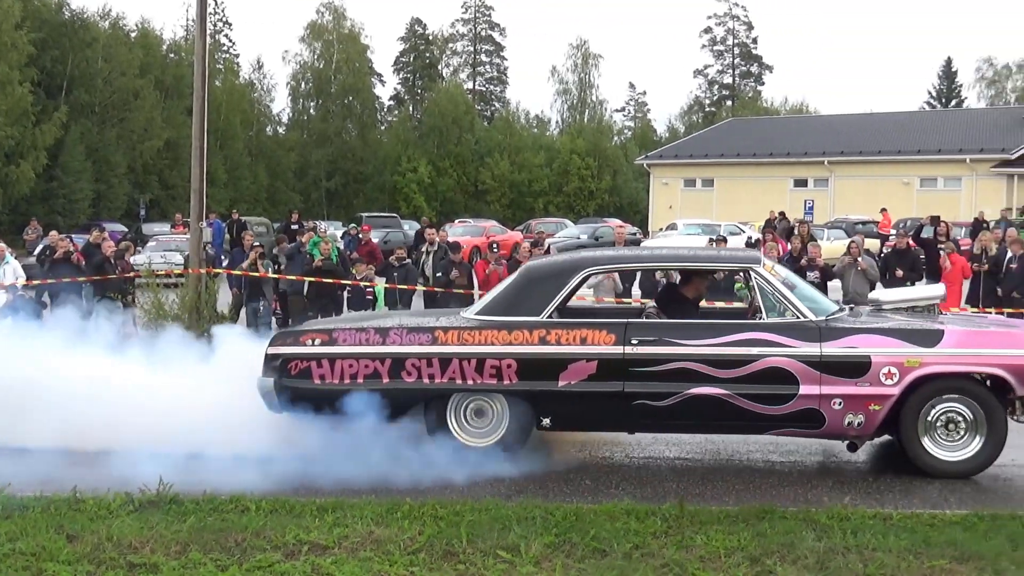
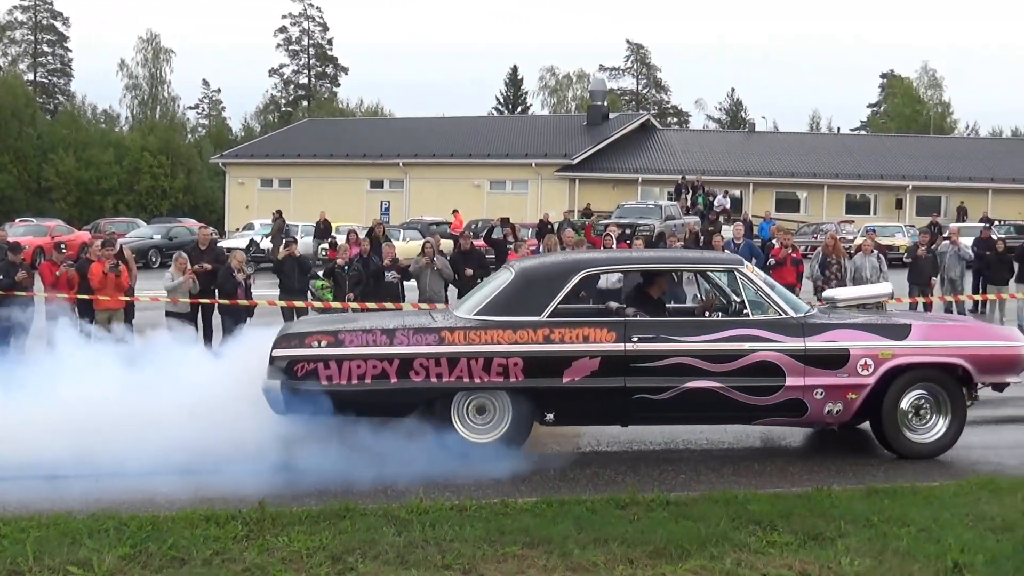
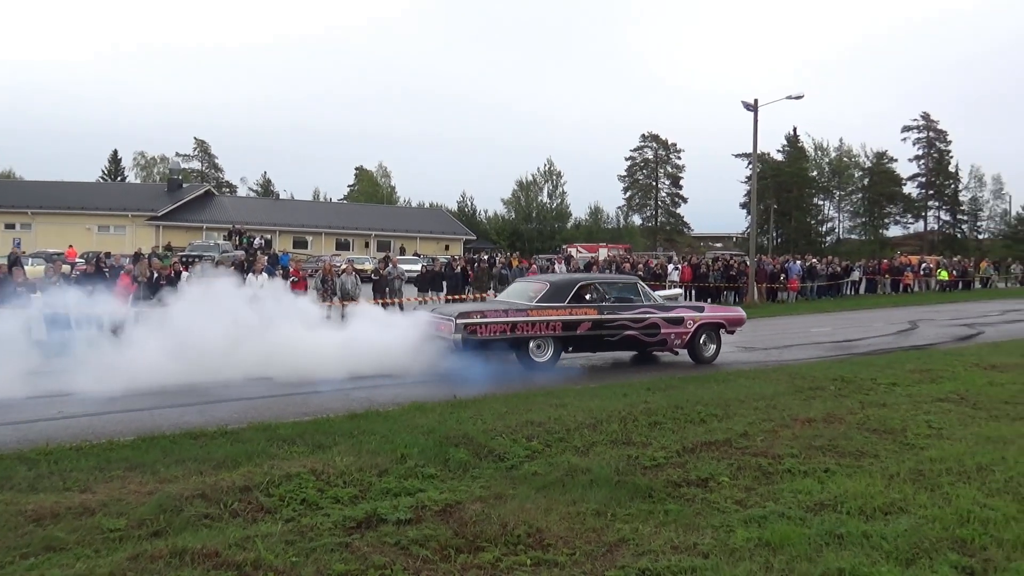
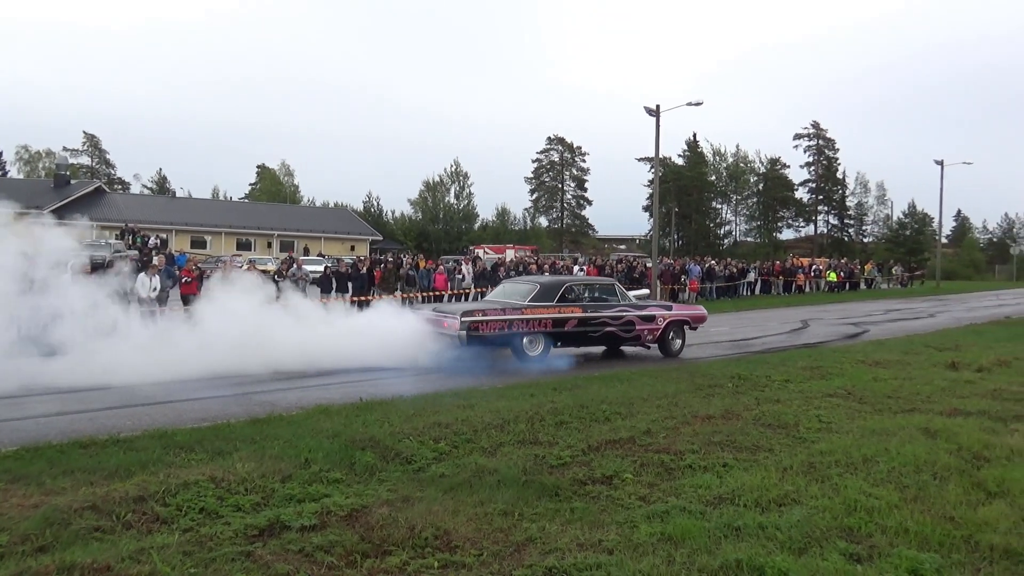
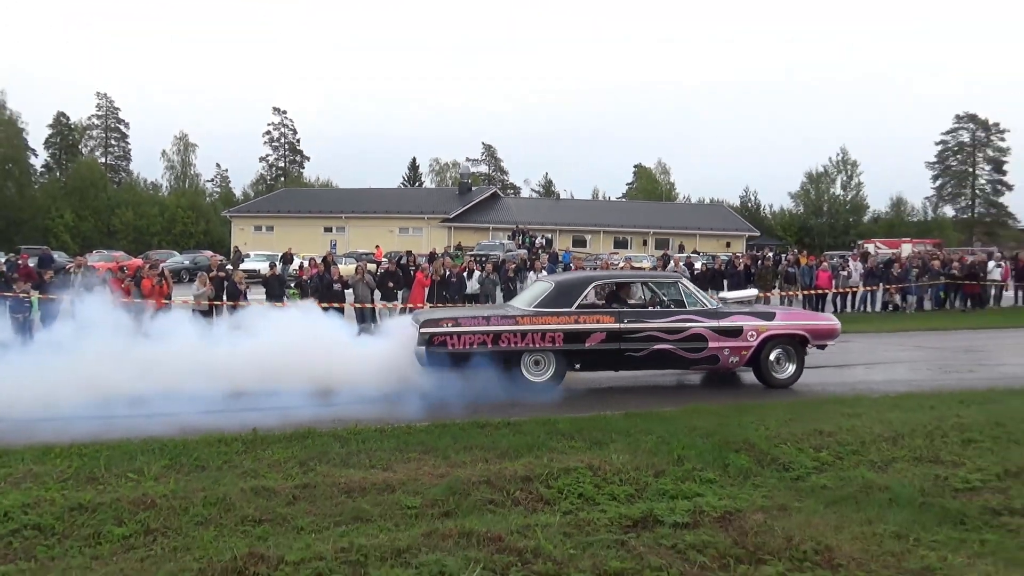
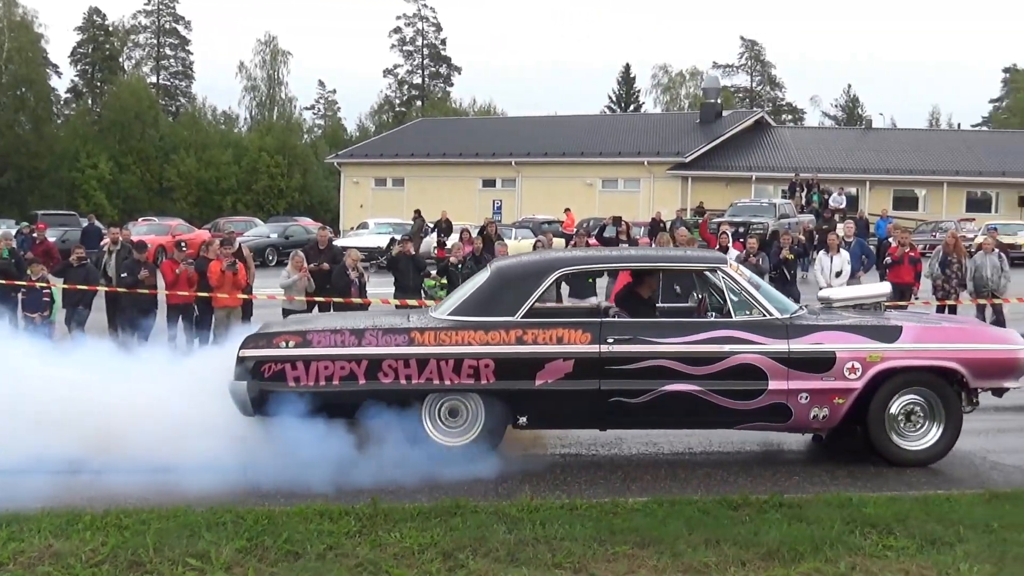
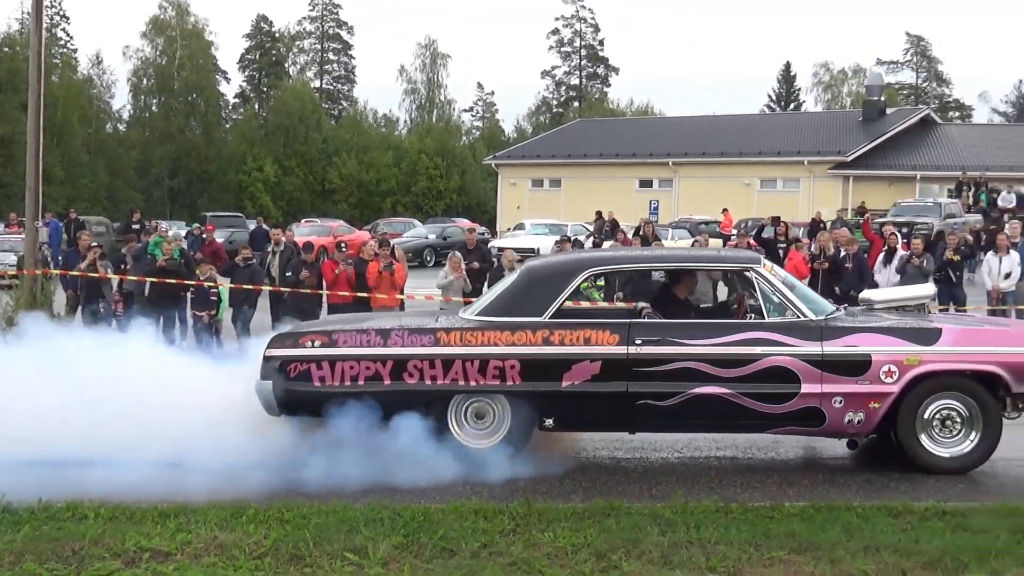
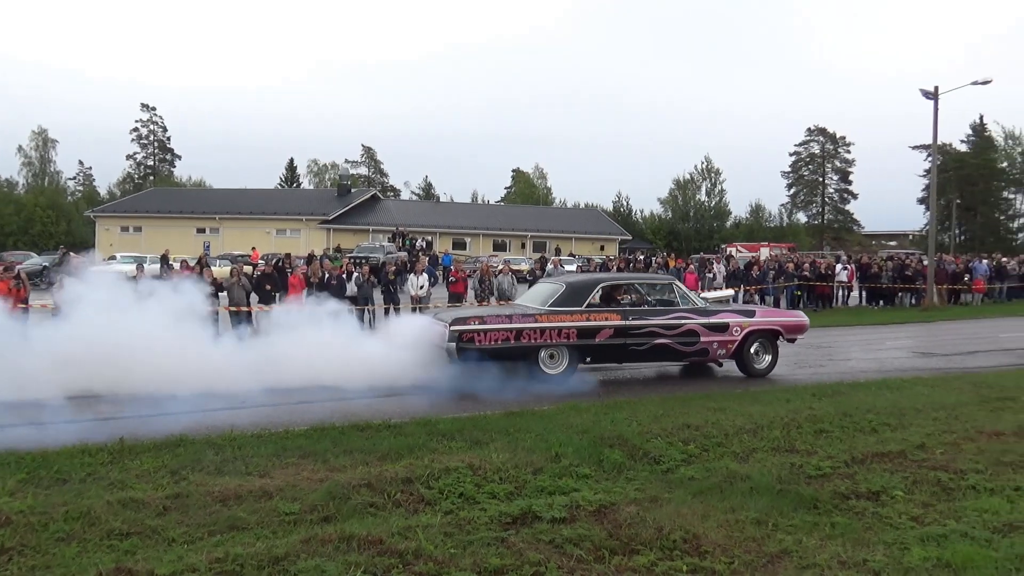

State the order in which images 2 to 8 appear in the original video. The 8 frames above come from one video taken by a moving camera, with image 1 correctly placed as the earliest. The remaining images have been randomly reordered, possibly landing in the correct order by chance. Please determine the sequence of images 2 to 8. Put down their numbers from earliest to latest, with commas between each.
7, 6, 2, 5, 8, 3, 4
